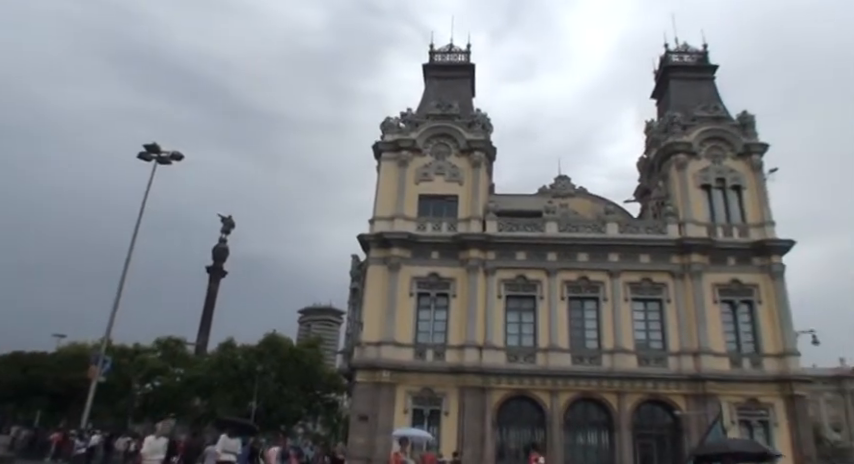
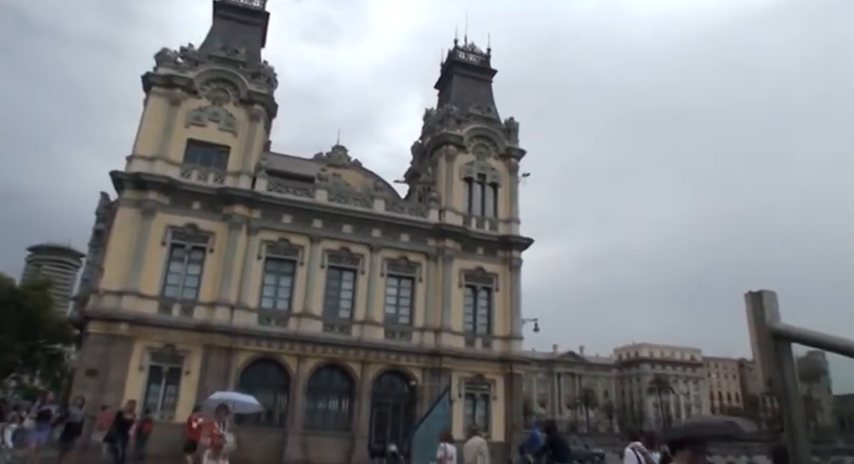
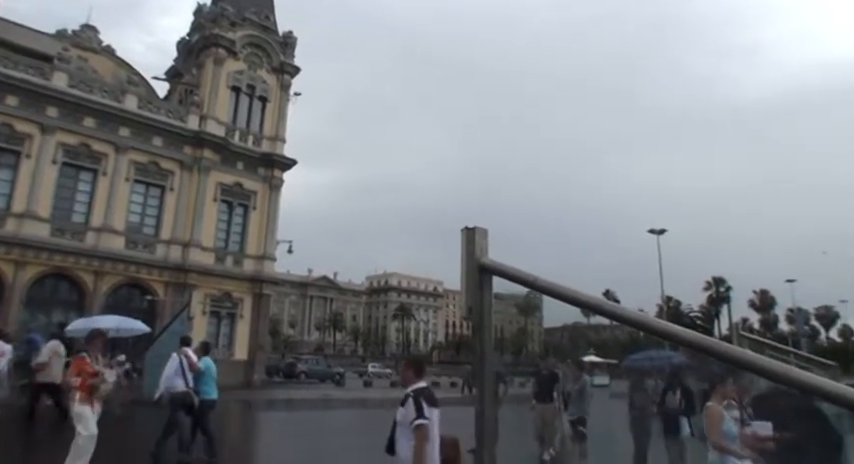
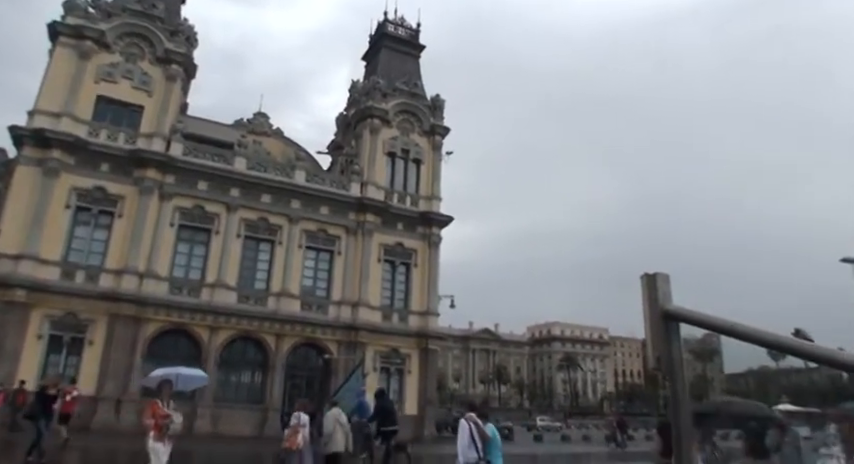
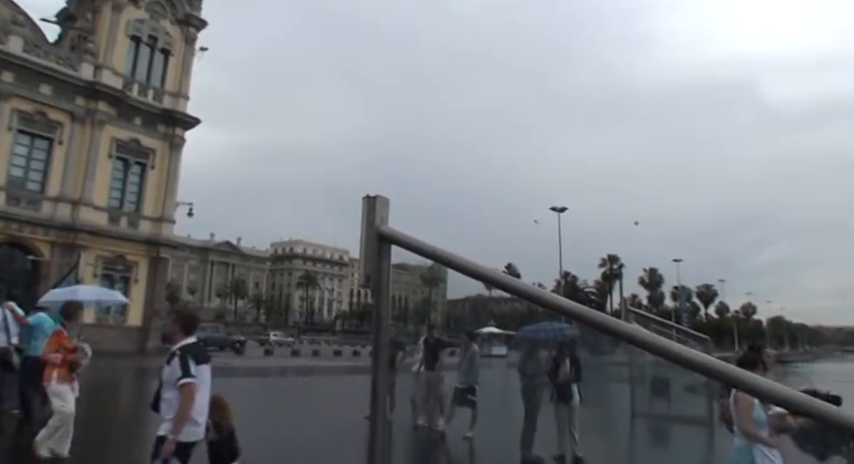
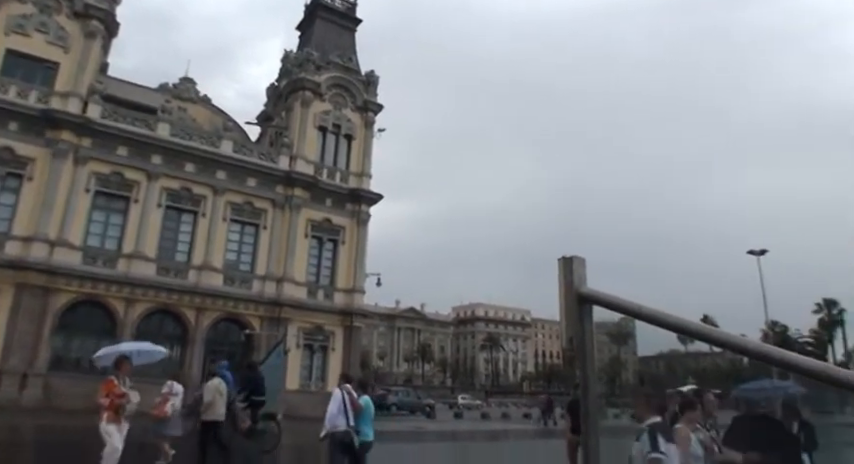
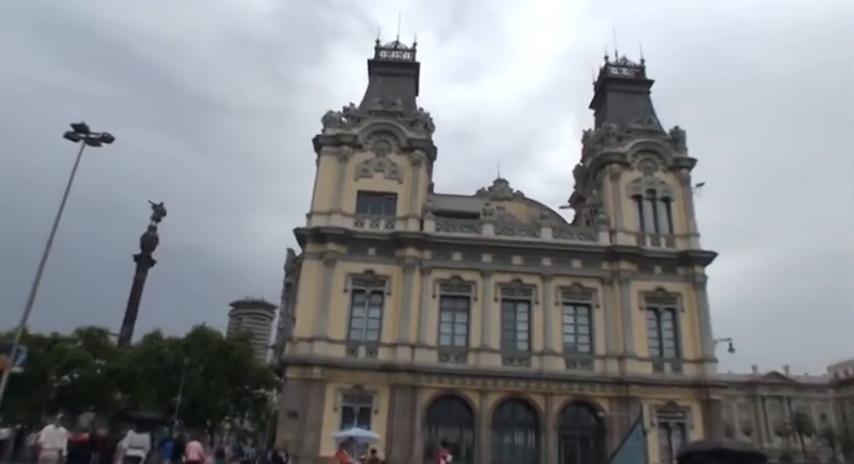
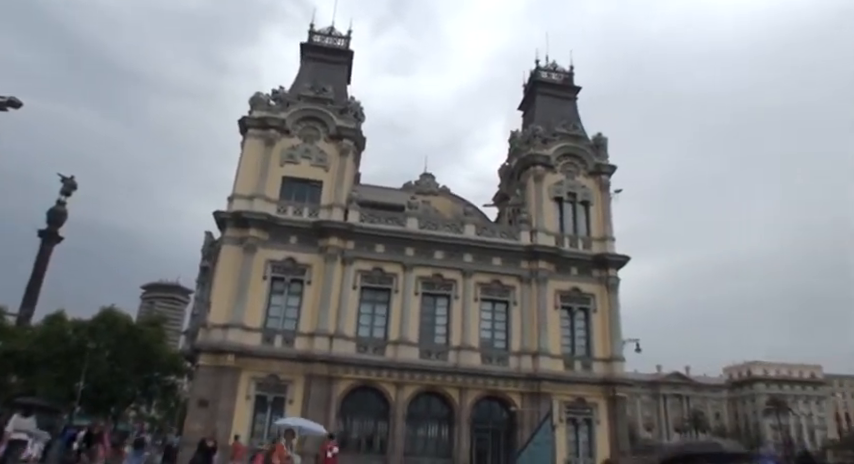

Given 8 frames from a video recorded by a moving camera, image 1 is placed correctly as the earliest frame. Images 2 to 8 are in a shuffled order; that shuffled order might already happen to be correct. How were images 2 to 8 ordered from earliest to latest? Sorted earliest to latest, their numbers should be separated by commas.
7, 8, 2, 4, 6, 3, 5
